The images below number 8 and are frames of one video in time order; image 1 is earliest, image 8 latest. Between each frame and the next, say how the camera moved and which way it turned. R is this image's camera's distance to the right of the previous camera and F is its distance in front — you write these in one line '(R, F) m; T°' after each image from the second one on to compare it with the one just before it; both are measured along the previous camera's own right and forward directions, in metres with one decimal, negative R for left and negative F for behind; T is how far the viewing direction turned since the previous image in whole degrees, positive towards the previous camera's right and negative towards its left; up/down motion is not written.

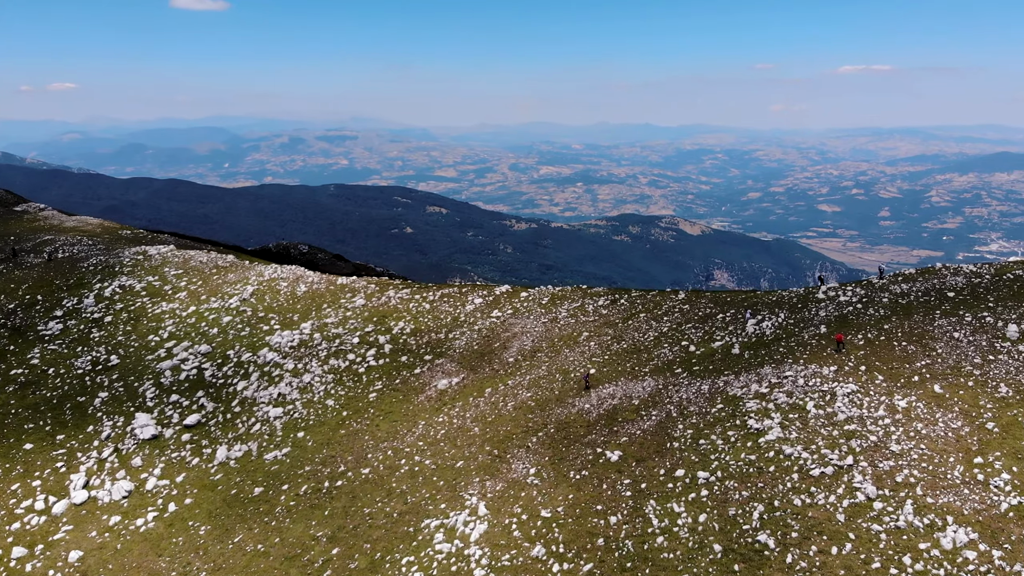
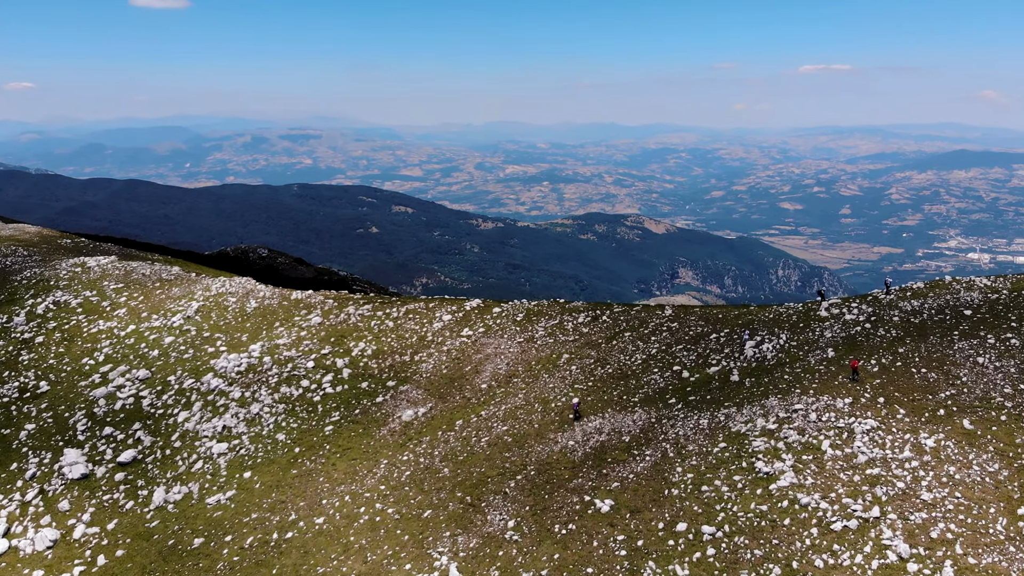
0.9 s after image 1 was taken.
(-0.2, +4.1) m; +2°
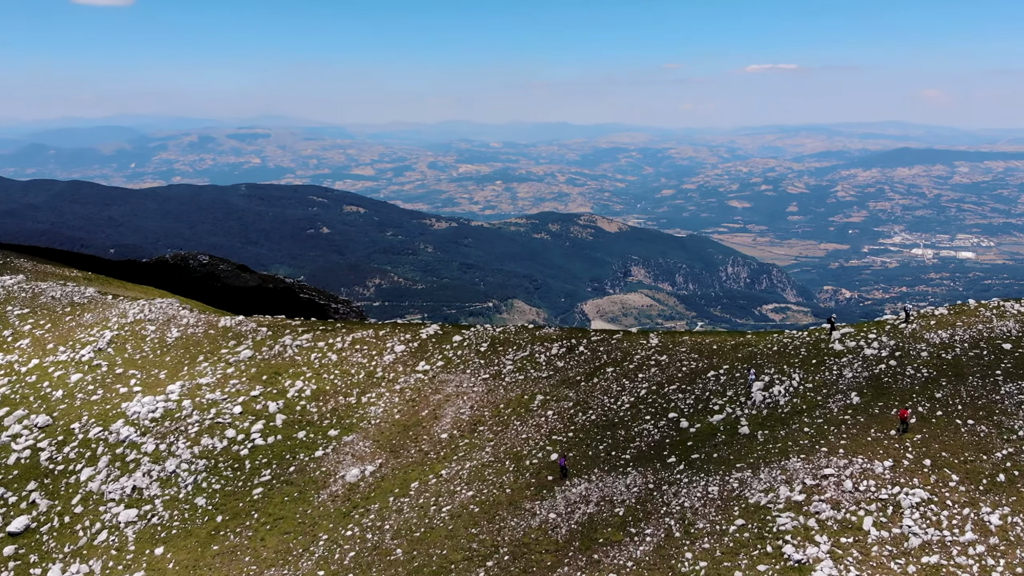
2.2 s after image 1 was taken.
(-0.3, +5.6) m; +3°
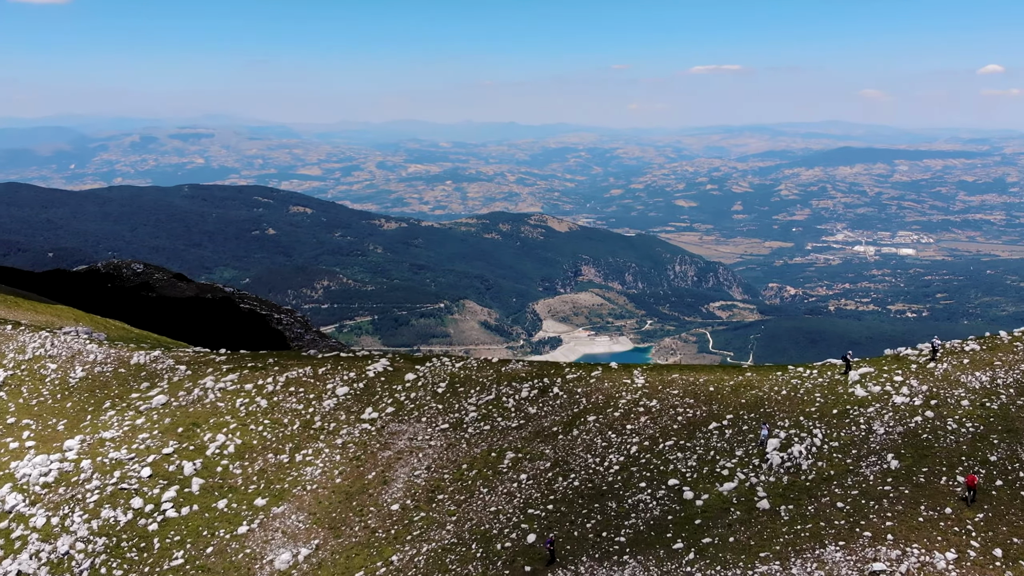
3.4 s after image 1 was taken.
(-0.4, +5.3) m; +3°
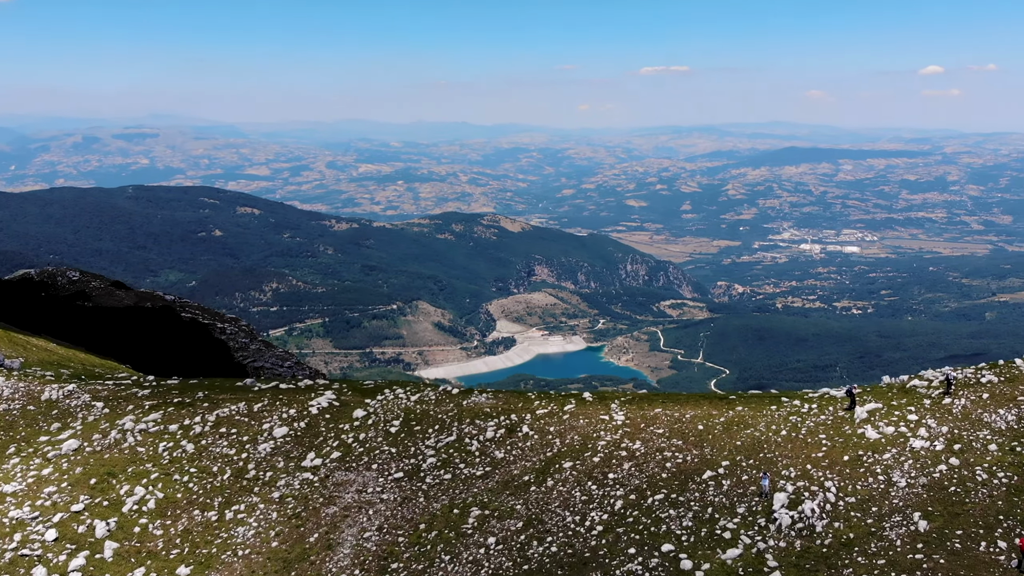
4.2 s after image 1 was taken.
(-0.3, +3.6) m; +3°
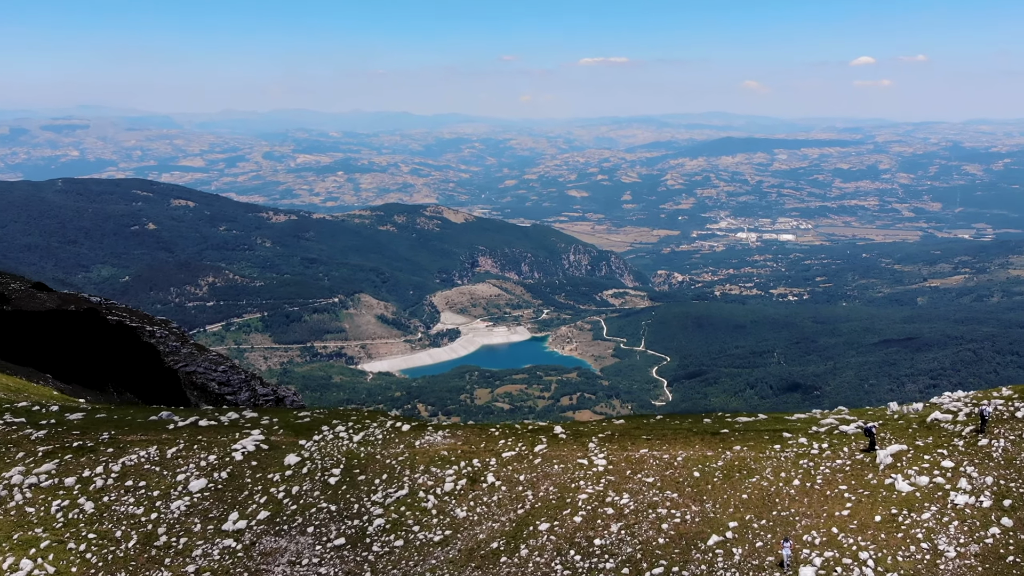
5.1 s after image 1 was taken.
(-0.4, +4.2) m; +4°
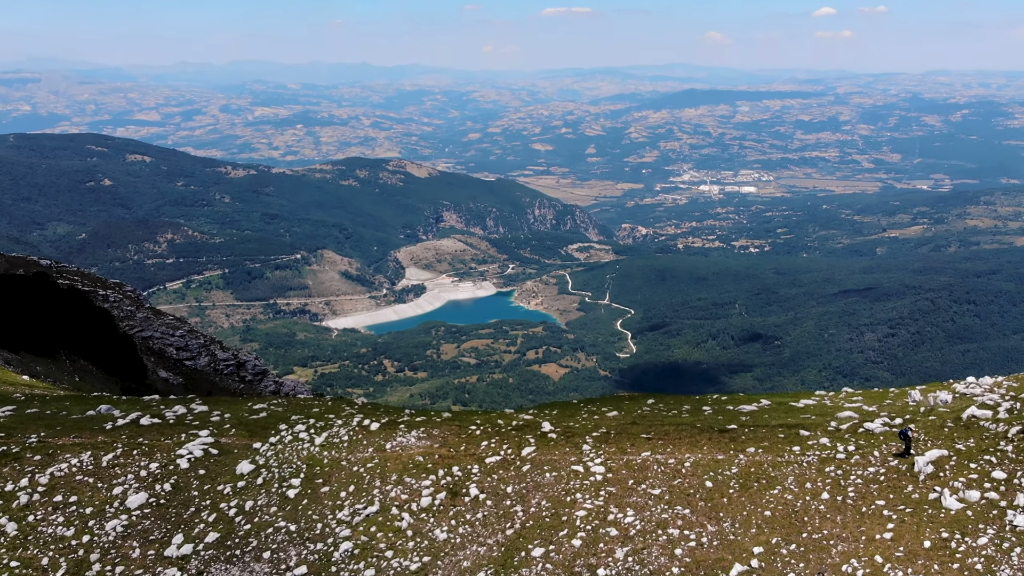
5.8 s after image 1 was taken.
(-0.4, +3.2) m; +2°
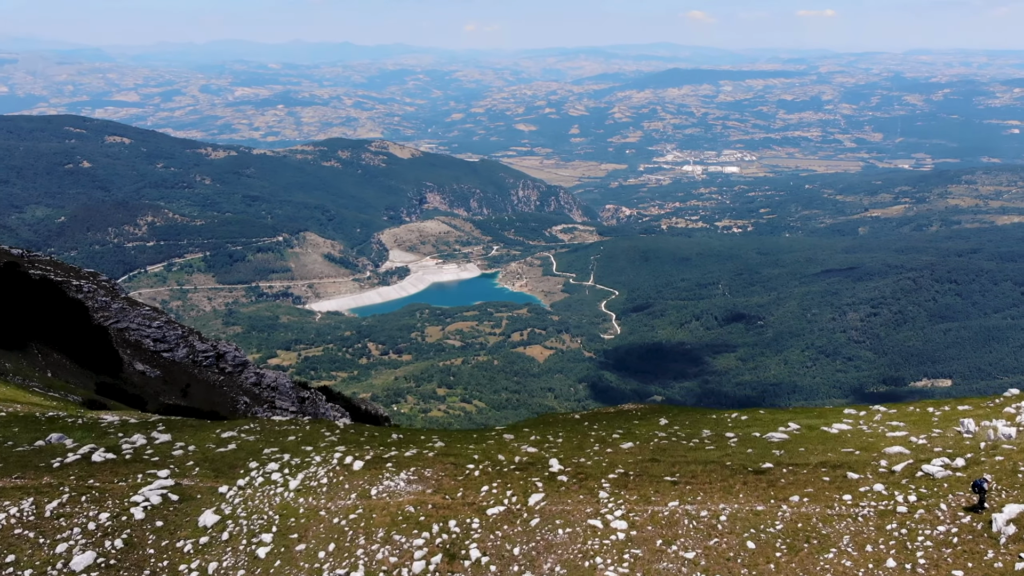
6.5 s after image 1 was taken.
(-0.4, +3.1) m; +1°
